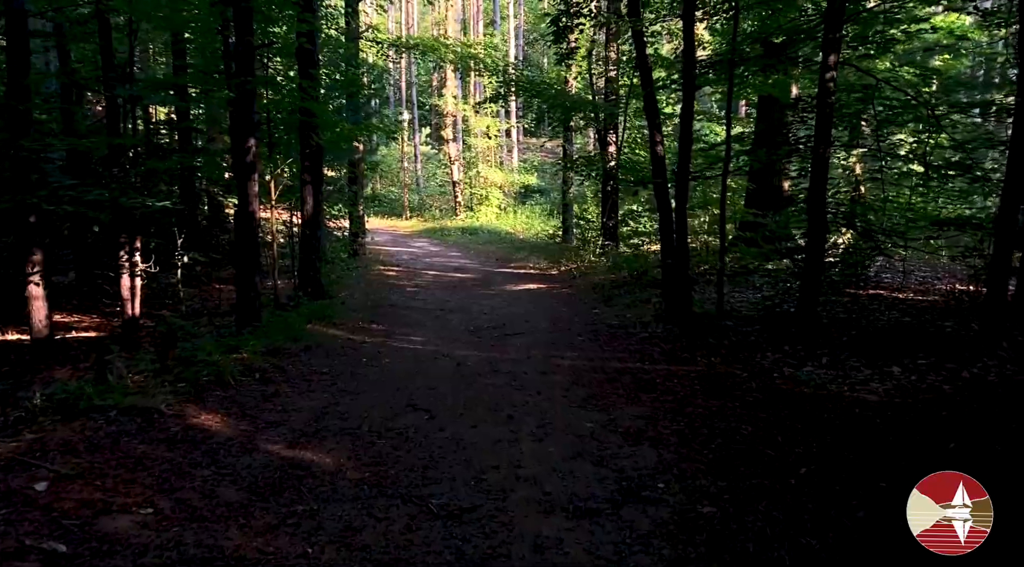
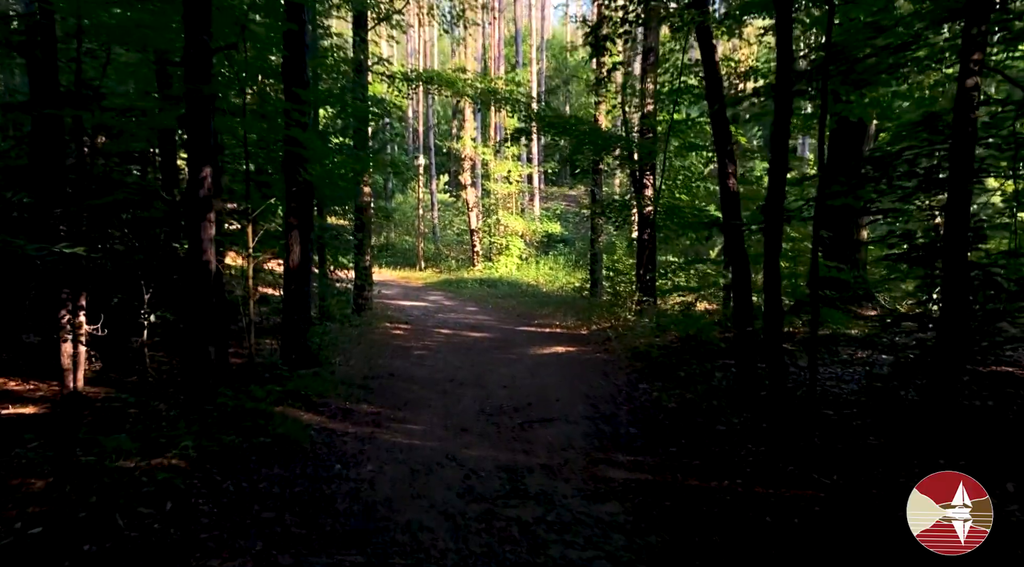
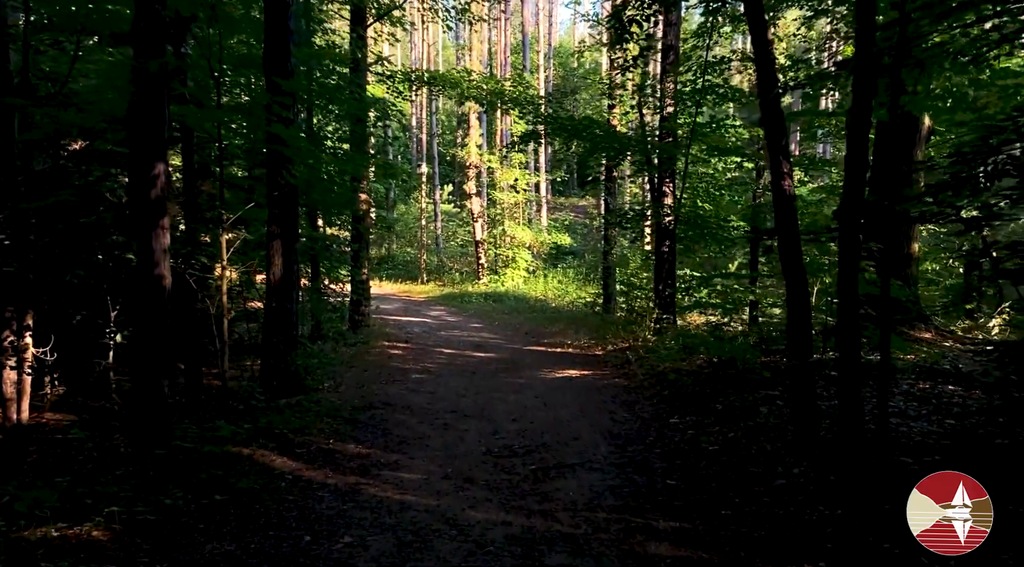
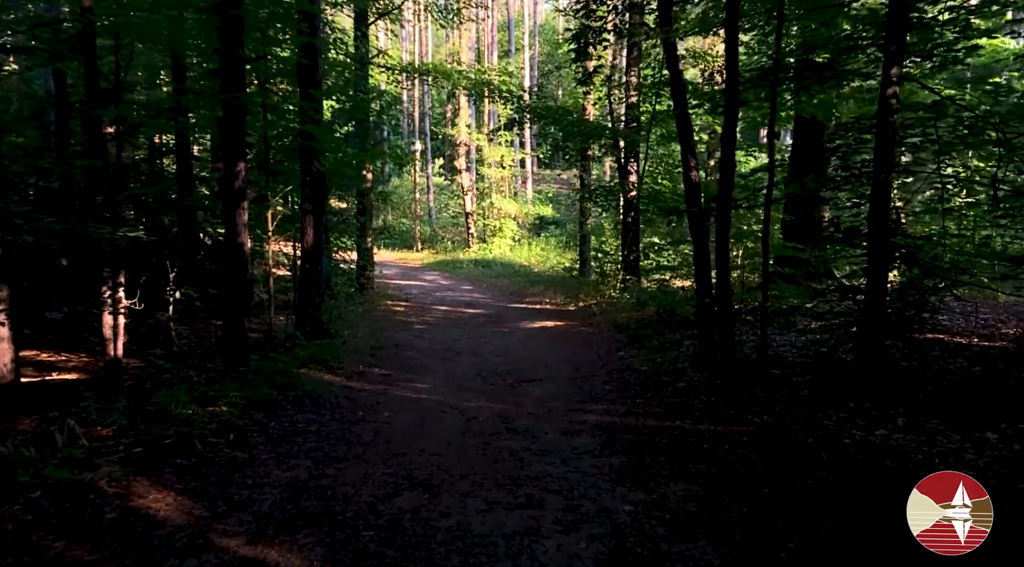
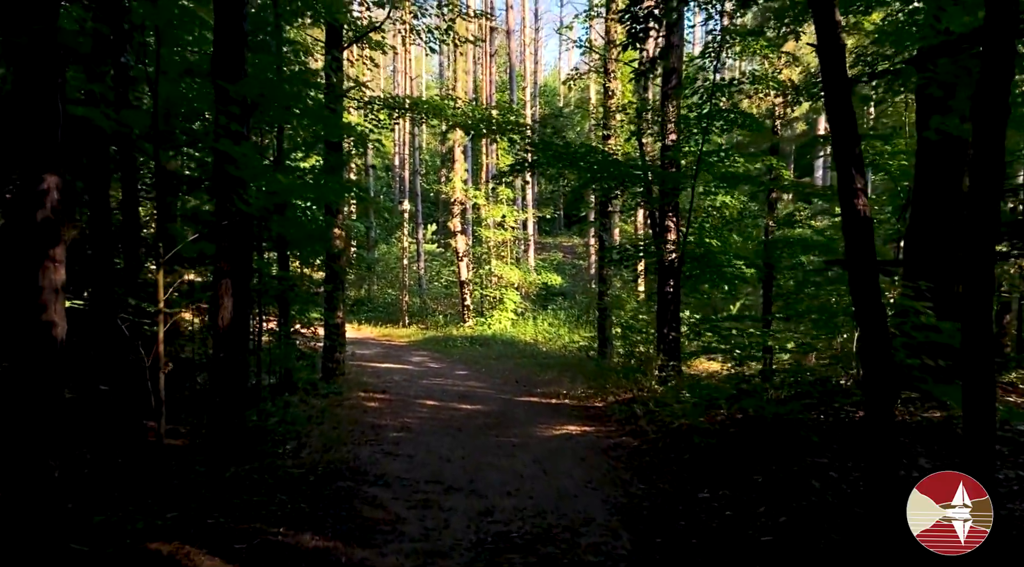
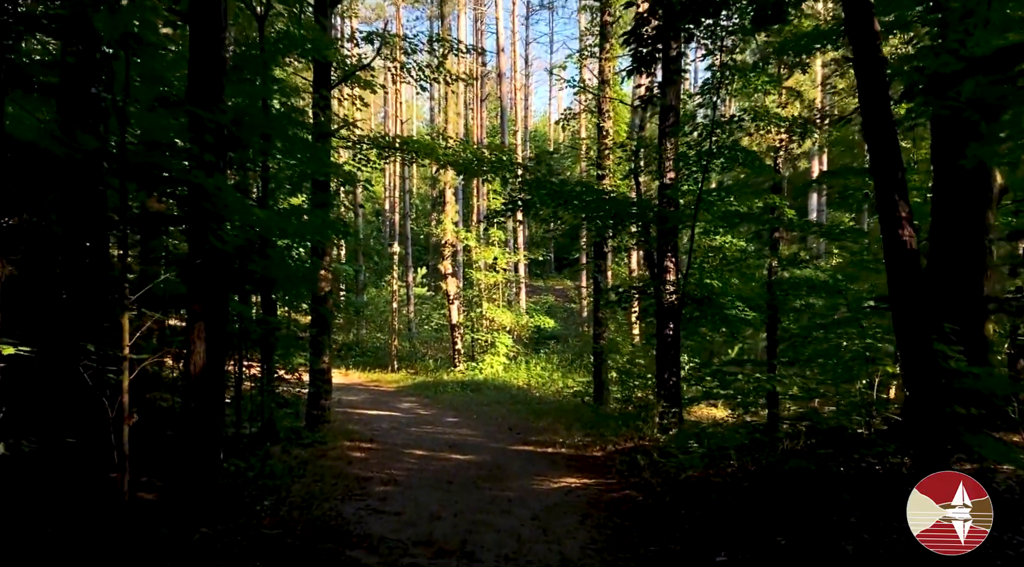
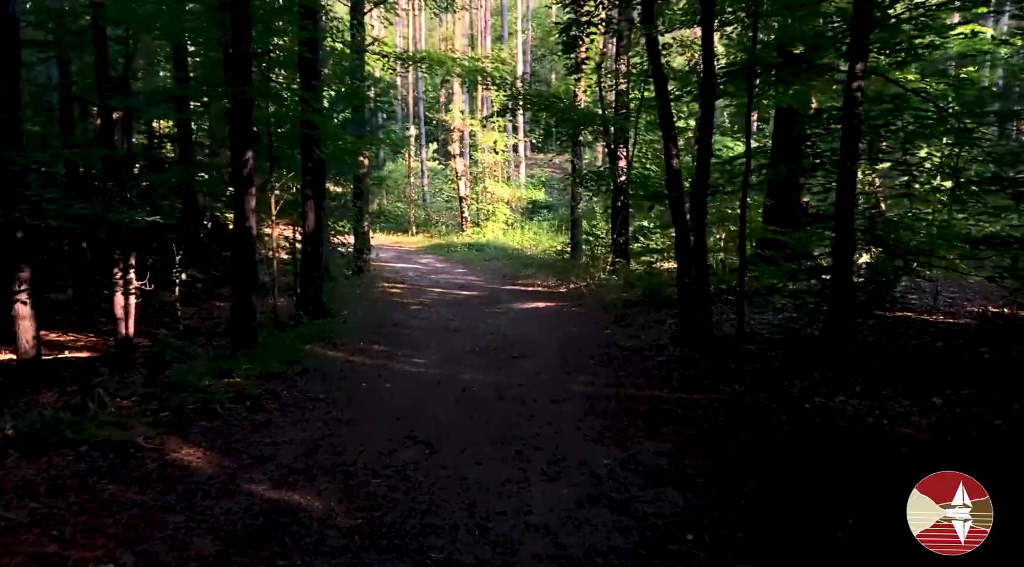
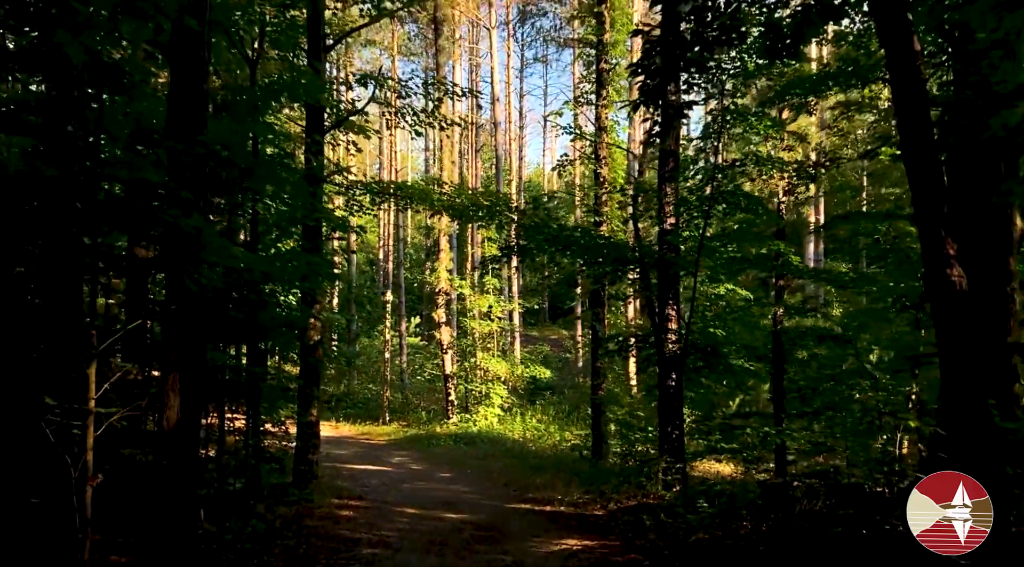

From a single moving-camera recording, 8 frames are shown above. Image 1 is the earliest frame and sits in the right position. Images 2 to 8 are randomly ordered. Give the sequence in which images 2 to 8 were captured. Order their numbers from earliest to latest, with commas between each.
7, 4, 2, 3, 5, 6, 8
